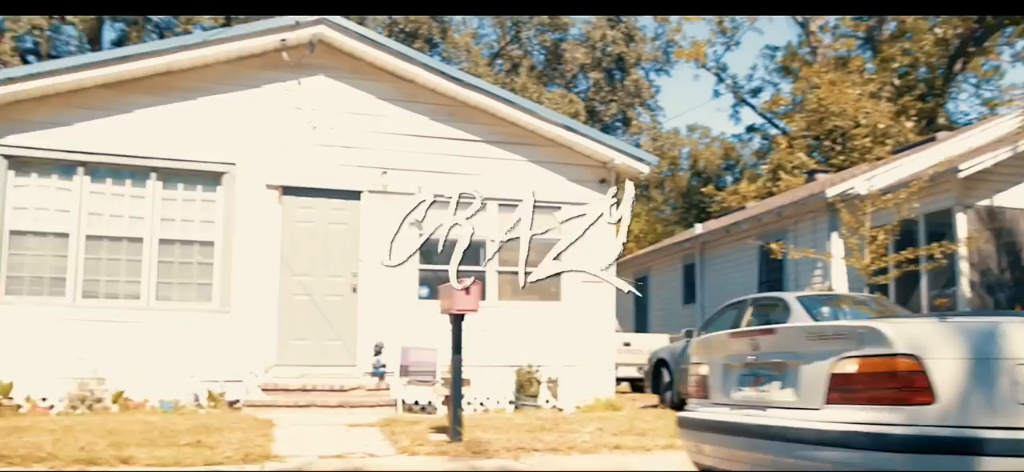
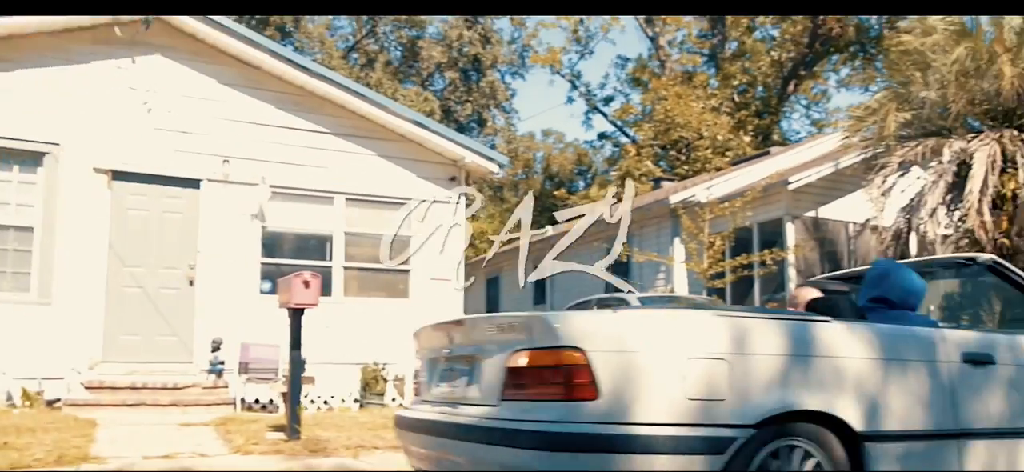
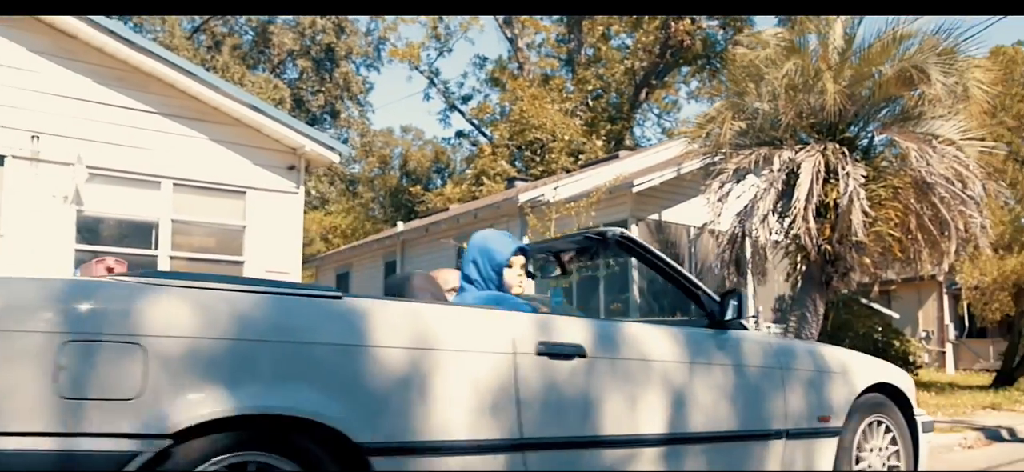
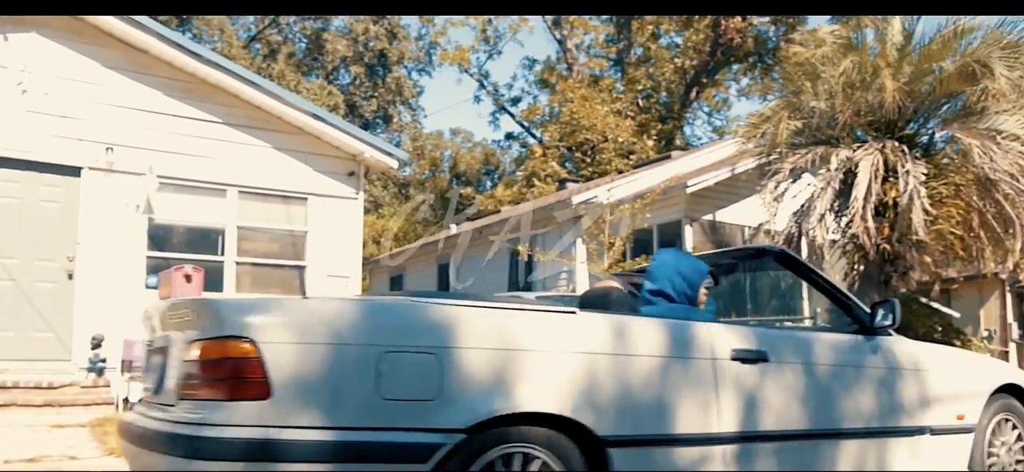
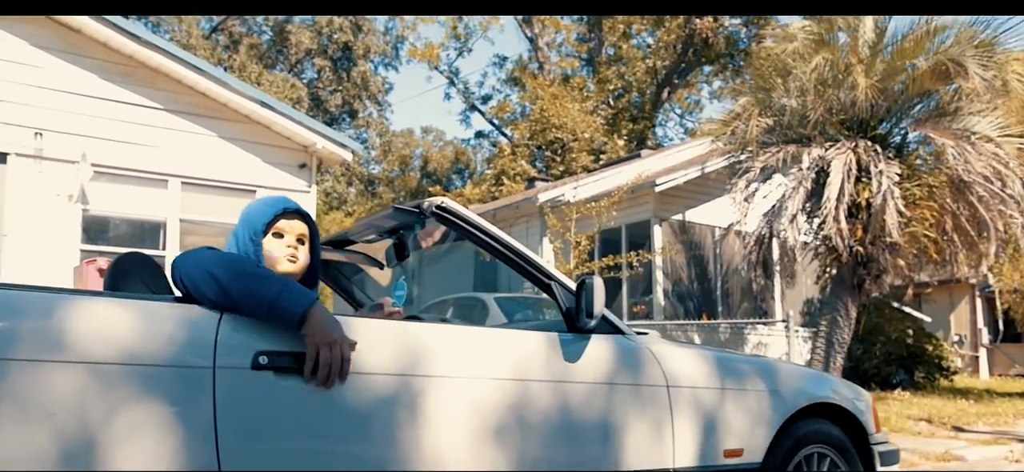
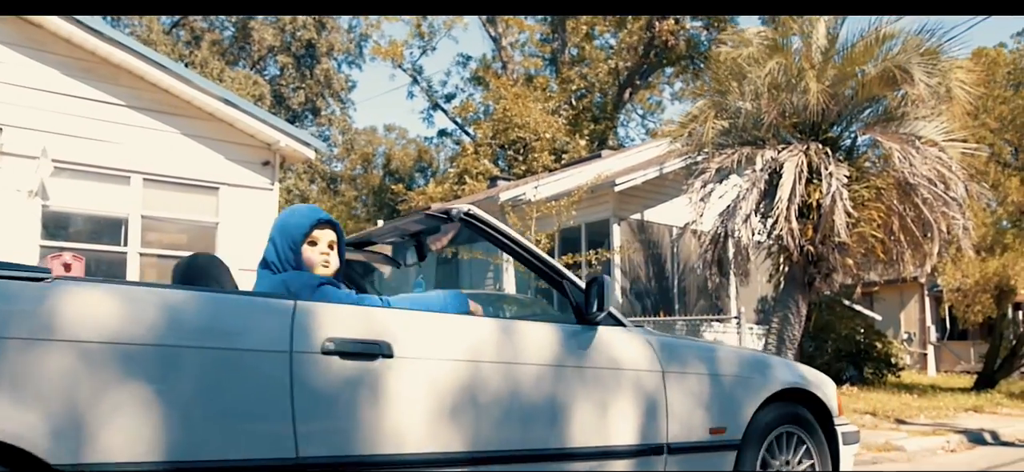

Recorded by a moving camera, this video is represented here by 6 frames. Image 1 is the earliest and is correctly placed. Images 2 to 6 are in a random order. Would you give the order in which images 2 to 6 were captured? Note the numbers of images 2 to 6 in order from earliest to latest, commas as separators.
2, 4, 3, 6, 5
